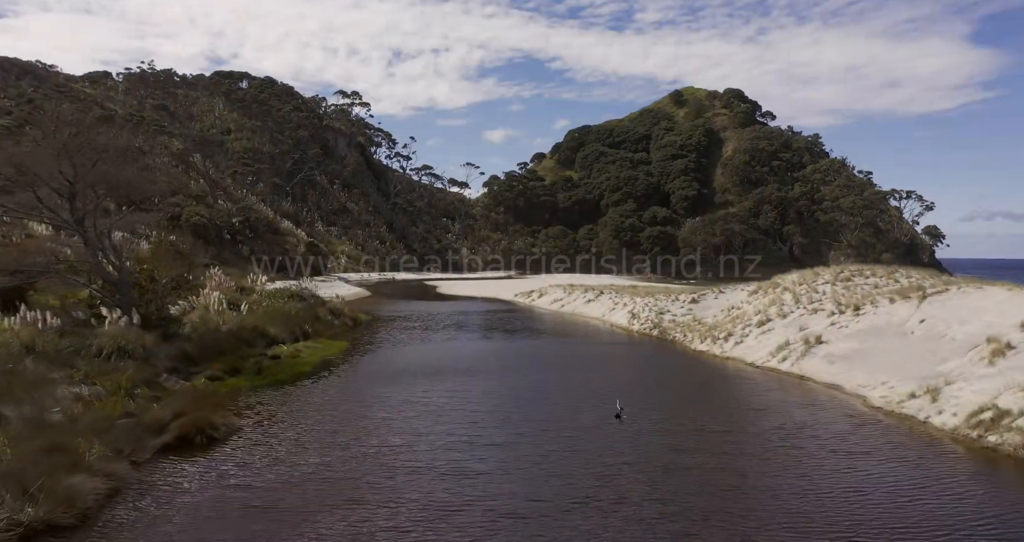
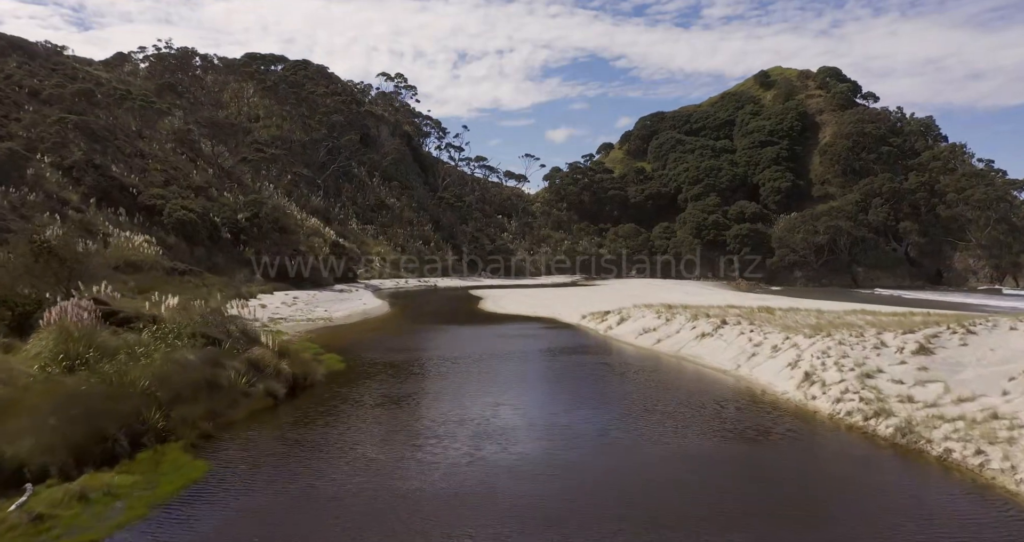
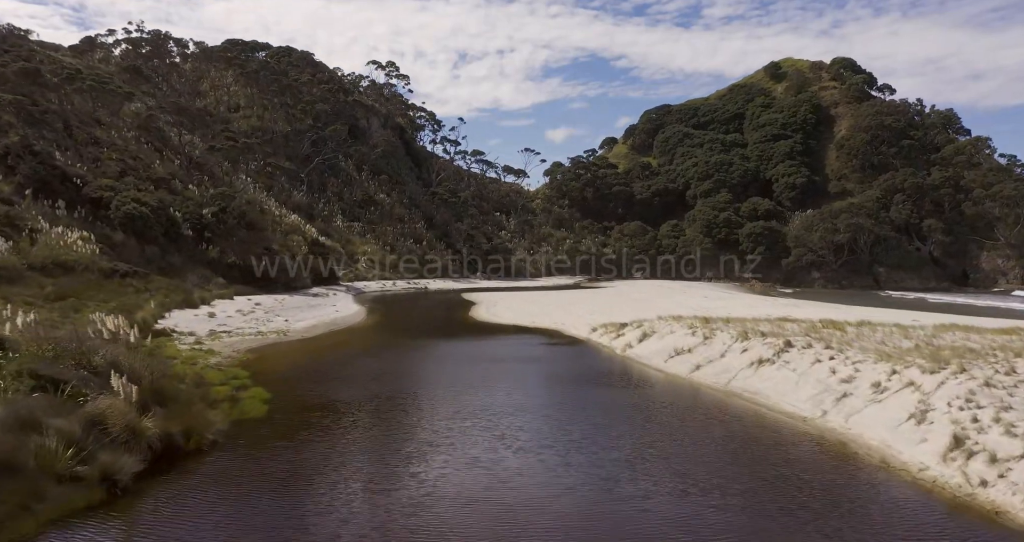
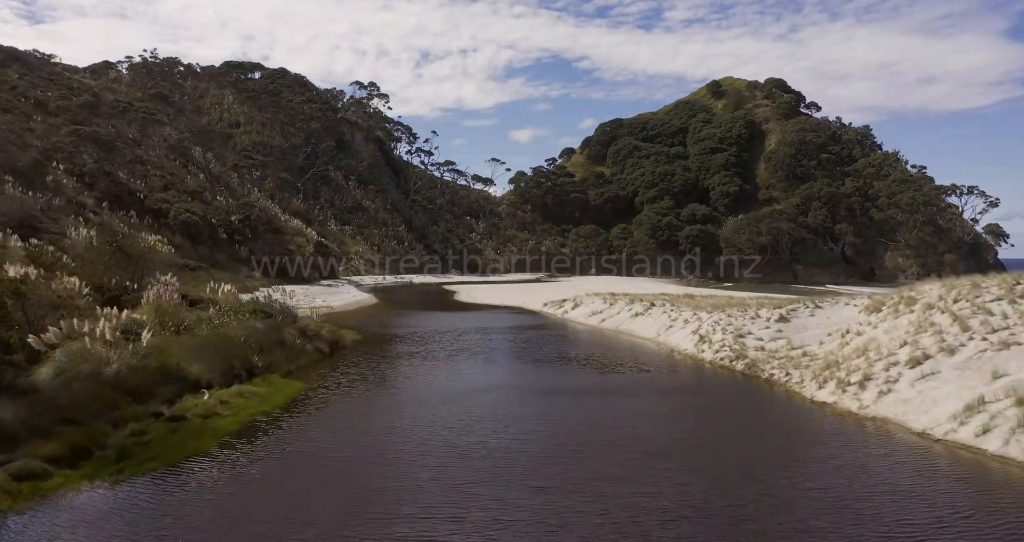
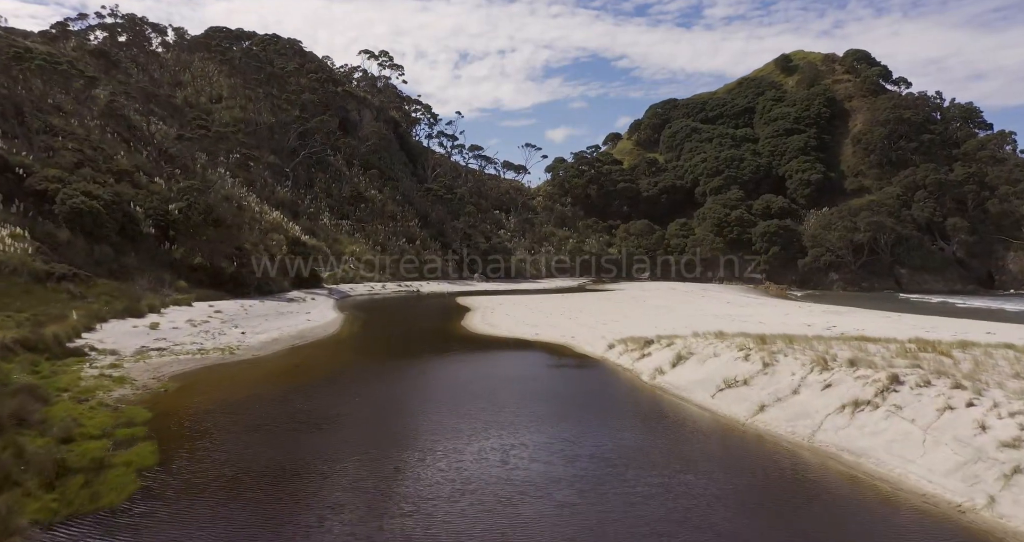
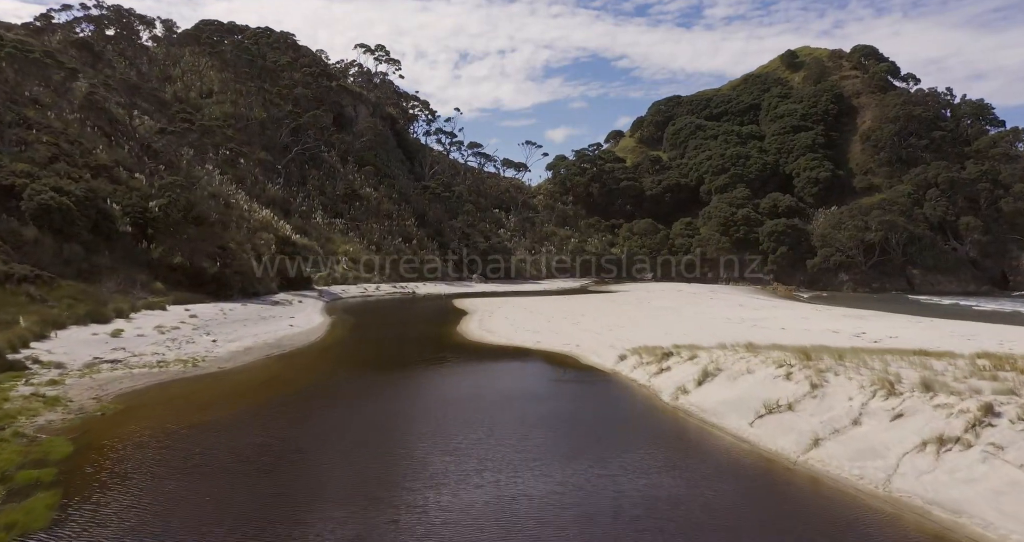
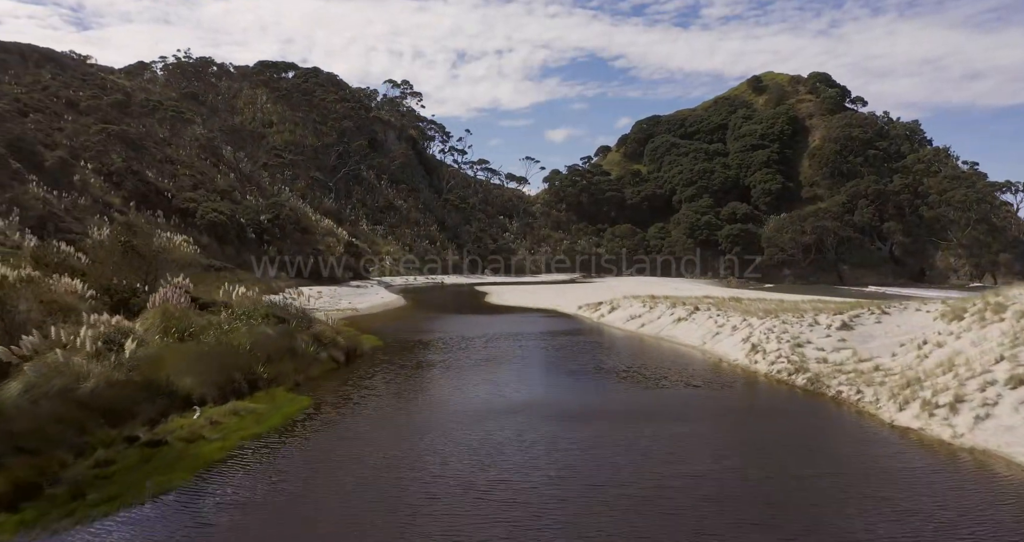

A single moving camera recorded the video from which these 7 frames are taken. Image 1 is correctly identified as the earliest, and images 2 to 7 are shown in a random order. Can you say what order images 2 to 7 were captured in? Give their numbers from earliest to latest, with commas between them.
4, 7, 2, 3, 5, 6
